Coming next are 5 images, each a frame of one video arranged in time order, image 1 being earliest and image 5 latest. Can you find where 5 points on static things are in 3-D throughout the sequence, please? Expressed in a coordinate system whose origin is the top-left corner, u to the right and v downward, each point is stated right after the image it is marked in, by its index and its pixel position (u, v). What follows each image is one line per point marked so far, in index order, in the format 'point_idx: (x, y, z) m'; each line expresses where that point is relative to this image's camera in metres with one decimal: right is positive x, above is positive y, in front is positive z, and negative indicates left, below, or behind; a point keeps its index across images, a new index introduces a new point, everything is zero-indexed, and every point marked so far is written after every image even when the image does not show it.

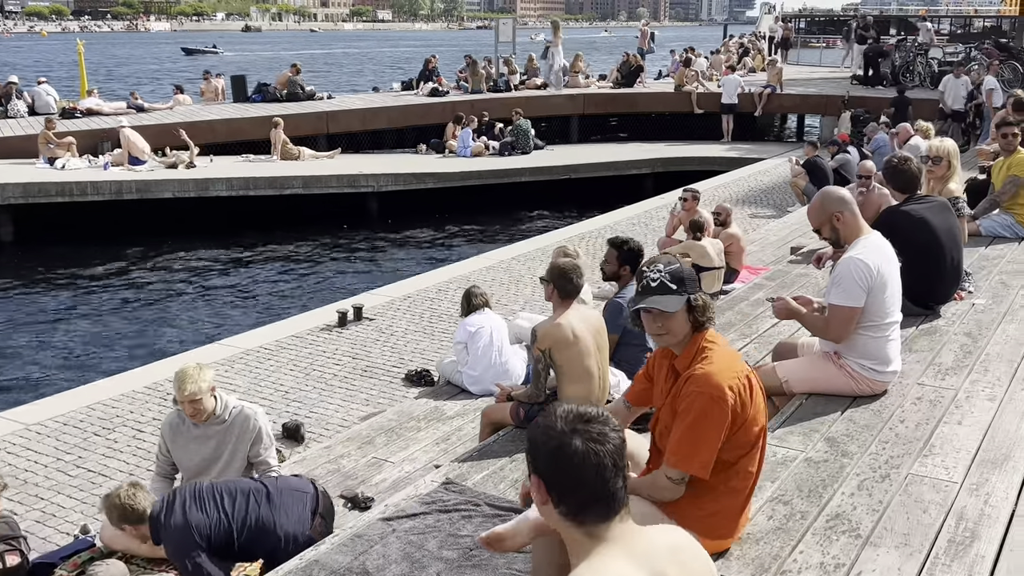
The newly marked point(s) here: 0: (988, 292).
0: (+3.0, 0.0, +6.4) m
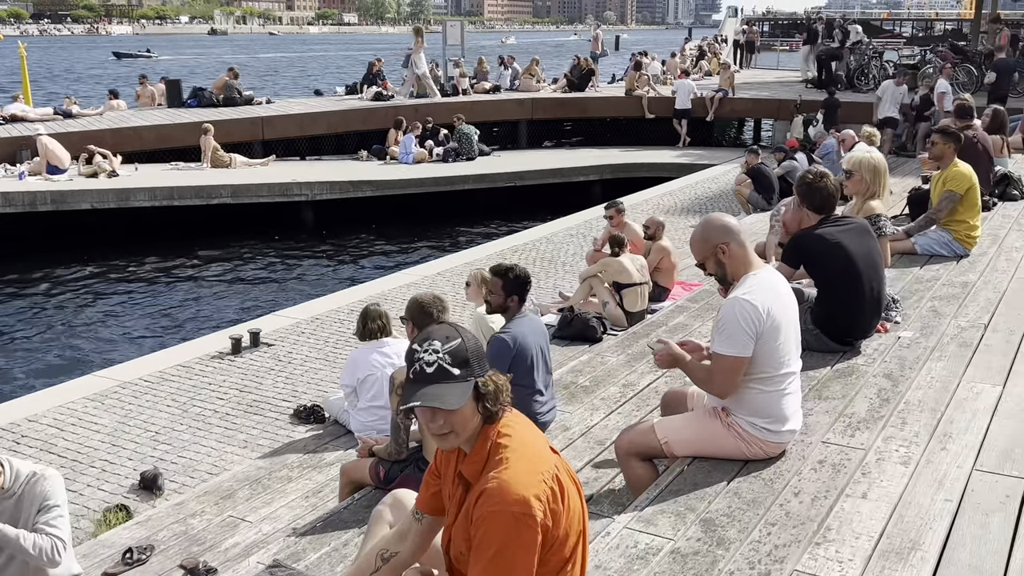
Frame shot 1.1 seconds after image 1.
0: (+2.3, -0.2, +5.7) m
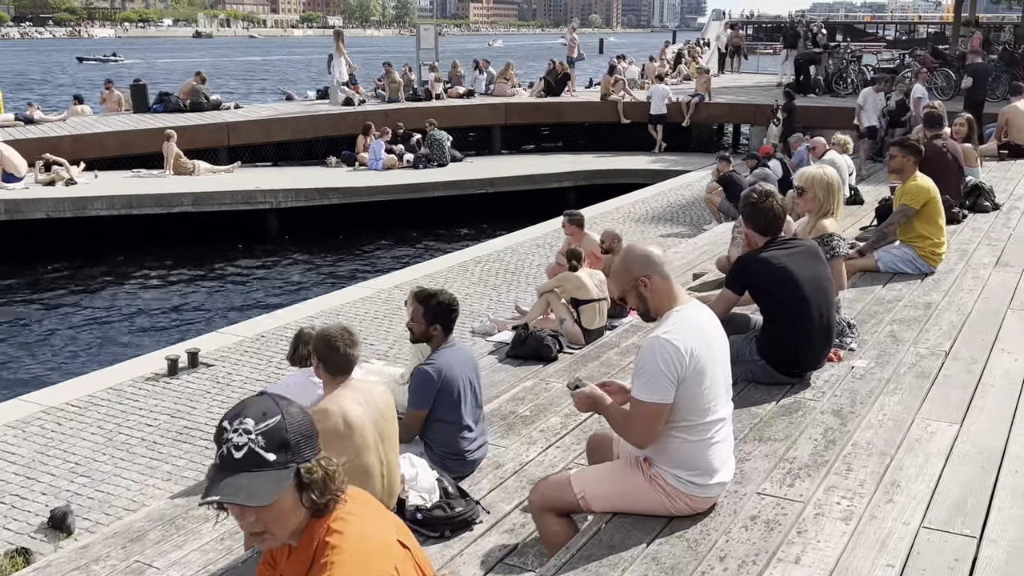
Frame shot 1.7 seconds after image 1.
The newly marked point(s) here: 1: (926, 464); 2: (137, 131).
0: (+1.9, -0.3, +5.3) m
1: (+1.6, -0.7, +3.9) m
2: (-7.4, +3.1, +19.7) m
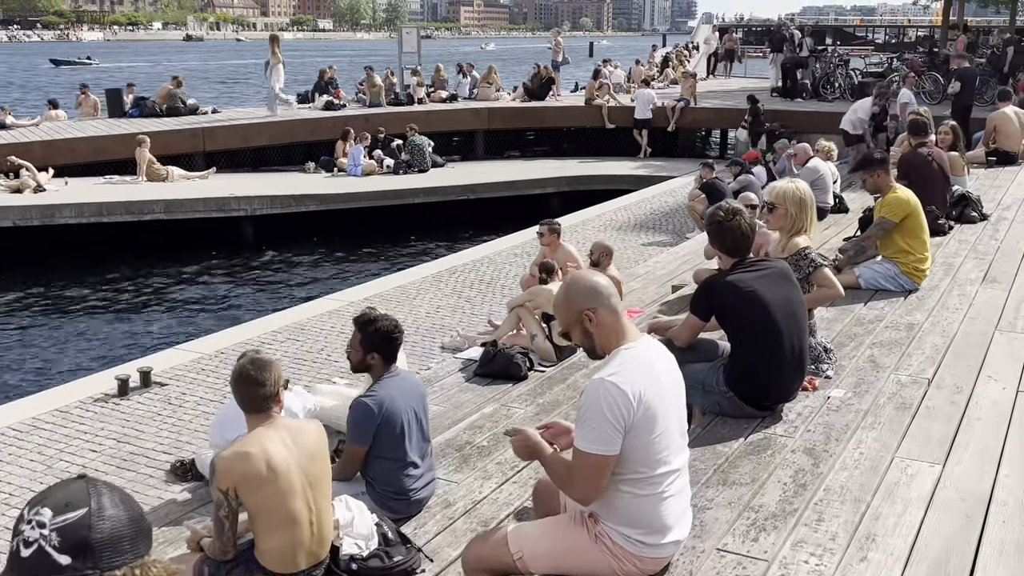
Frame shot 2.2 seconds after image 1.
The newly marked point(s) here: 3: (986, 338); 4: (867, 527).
0: (+1.7, -0.5, +5.0) m
1: (+1.4, -0.8, +3.6) m
2: (-7.8, +2.9, +19.2) m
3: (+2.7, -0.3, +5.6) m
4: (+1.2, -0.8, +3.5) m
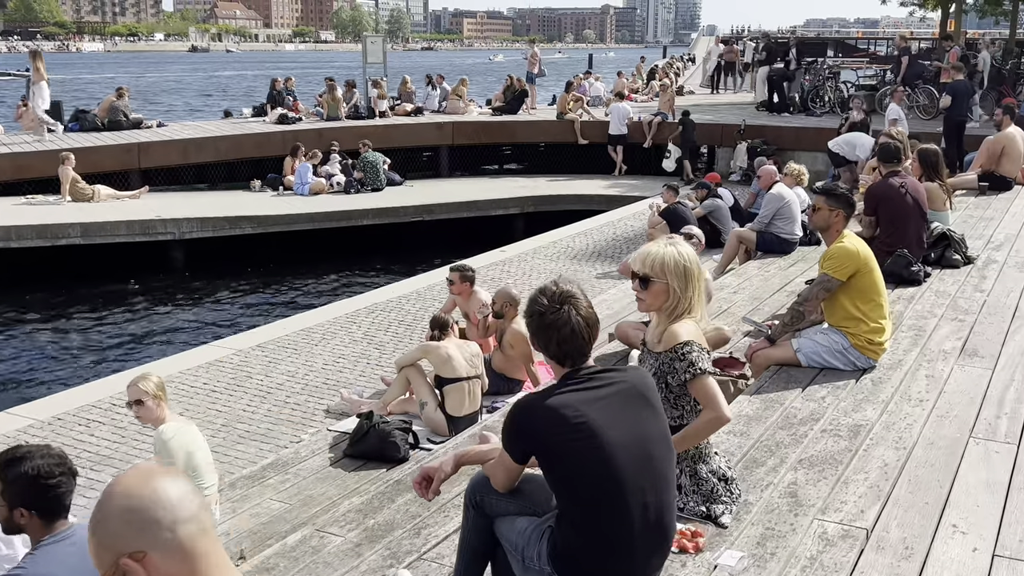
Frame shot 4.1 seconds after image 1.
0: (+0.9, -0.8, +3.5) m
1: (+0.6, -1.2, +2.1) m
2: (-8.6, +2.4, +17.8) m
3: (+1.8, -0.7, +4.1) m
4: (+0.4, -1.2, +2.0) m
